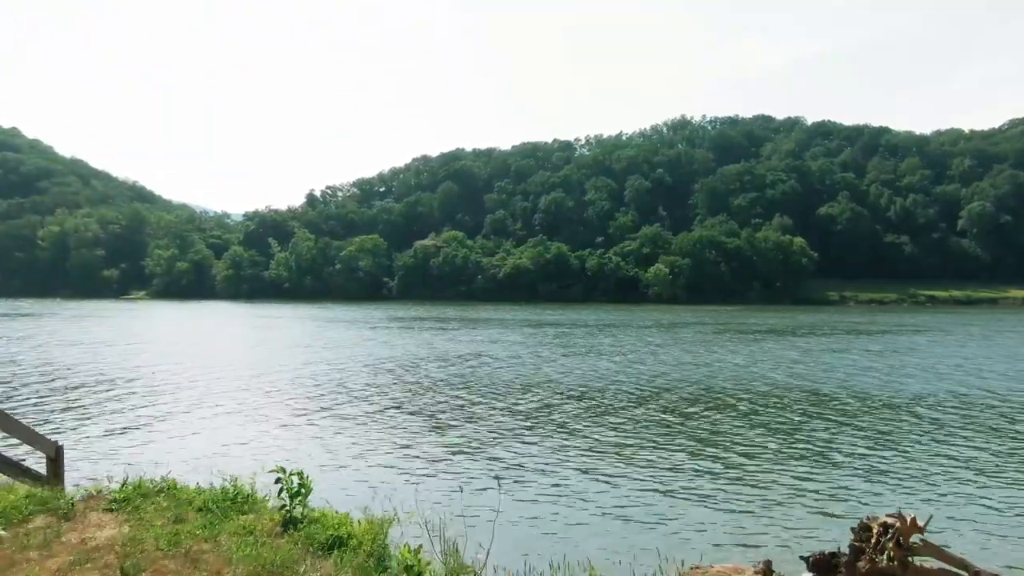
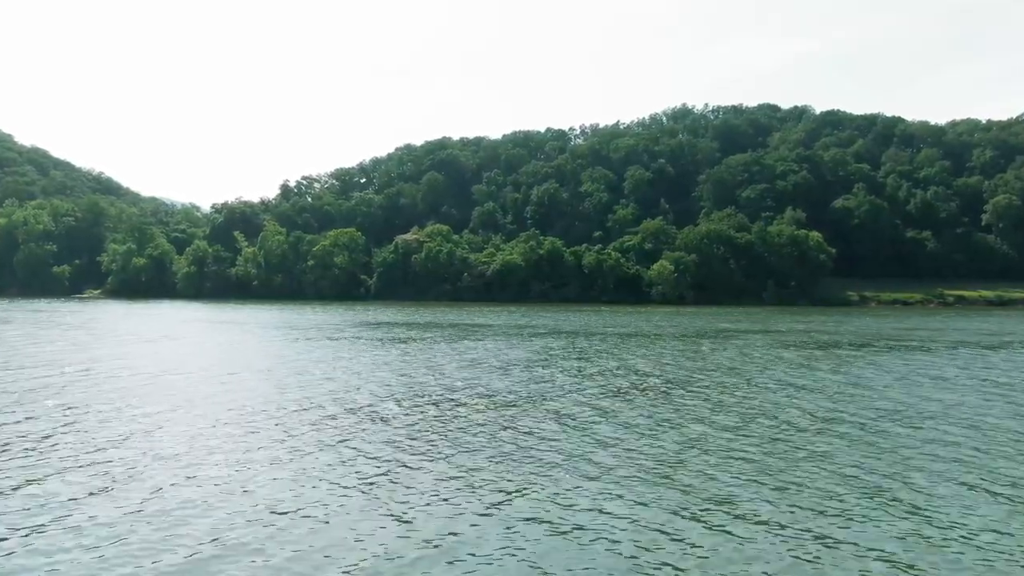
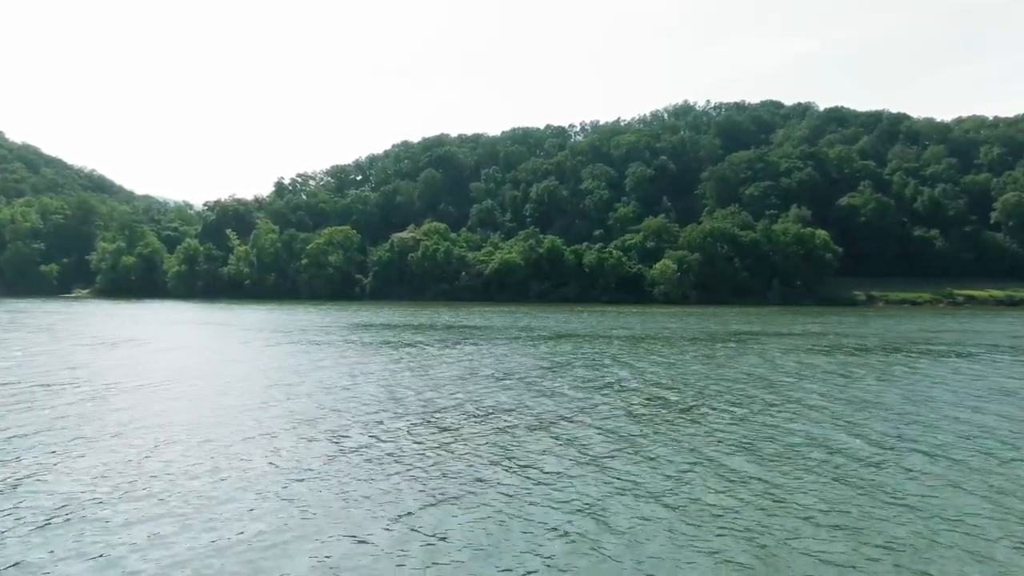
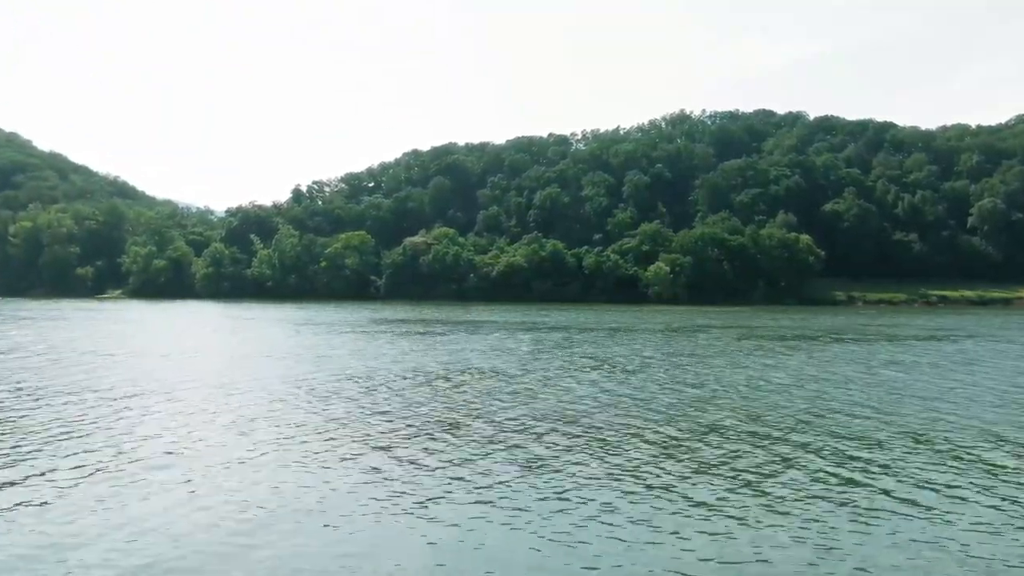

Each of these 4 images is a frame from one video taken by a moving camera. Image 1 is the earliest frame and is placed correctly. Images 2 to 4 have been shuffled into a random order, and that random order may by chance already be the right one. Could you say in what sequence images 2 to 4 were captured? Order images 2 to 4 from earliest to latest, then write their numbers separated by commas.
4, 2, 3
